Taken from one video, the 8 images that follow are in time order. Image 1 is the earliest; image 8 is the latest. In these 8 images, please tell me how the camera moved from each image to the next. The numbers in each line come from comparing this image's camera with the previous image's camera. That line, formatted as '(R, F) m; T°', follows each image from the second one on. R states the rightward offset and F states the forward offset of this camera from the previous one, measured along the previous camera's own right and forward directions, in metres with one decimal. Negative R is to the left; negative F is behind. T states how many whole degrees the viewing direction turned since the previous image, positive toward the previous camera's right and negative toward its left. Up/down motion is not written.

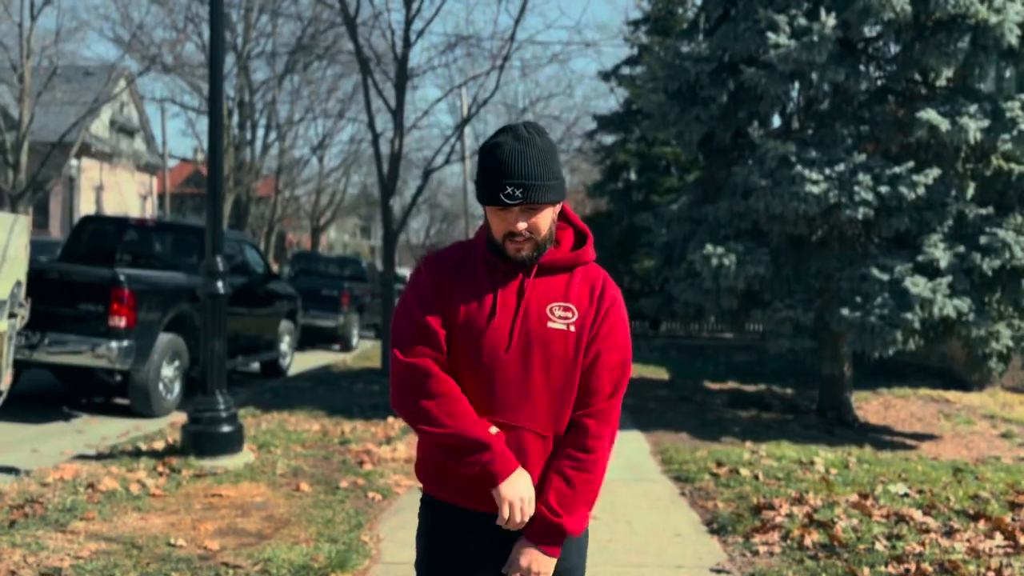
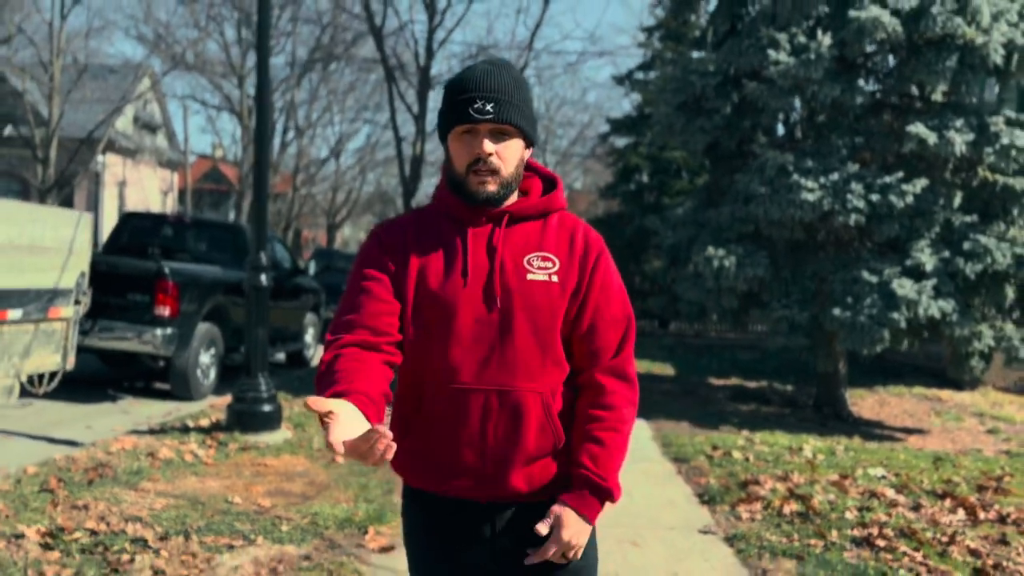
(0.0, -0.7) m; -1°
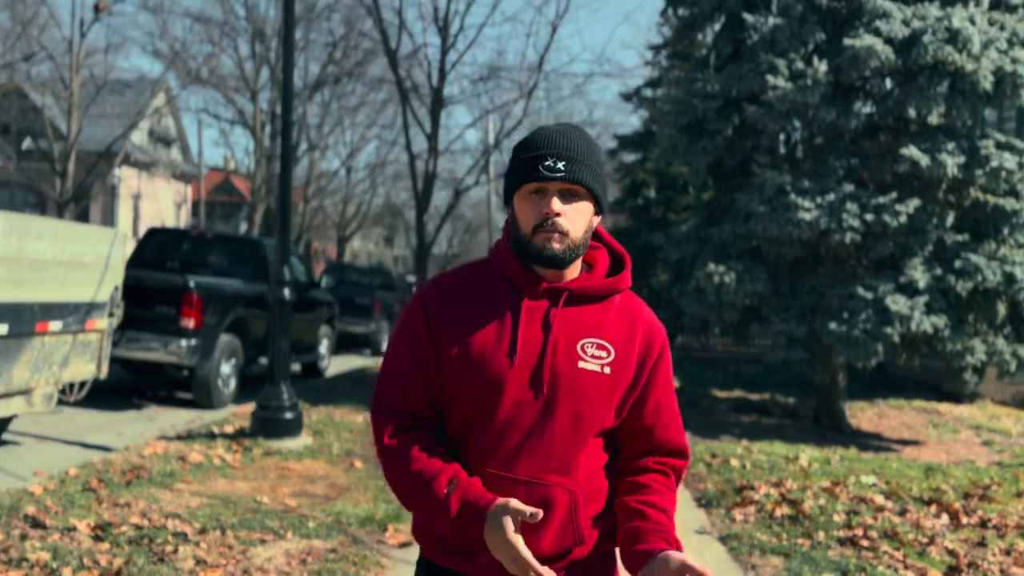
(0.0, -0.4) m; -1°
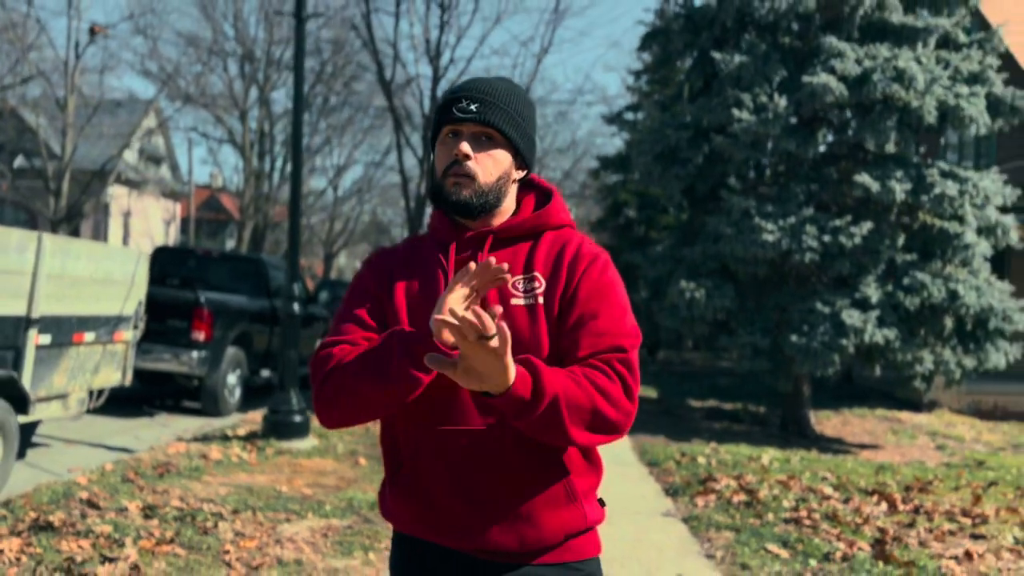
(0.0, -0.8) m; +1°
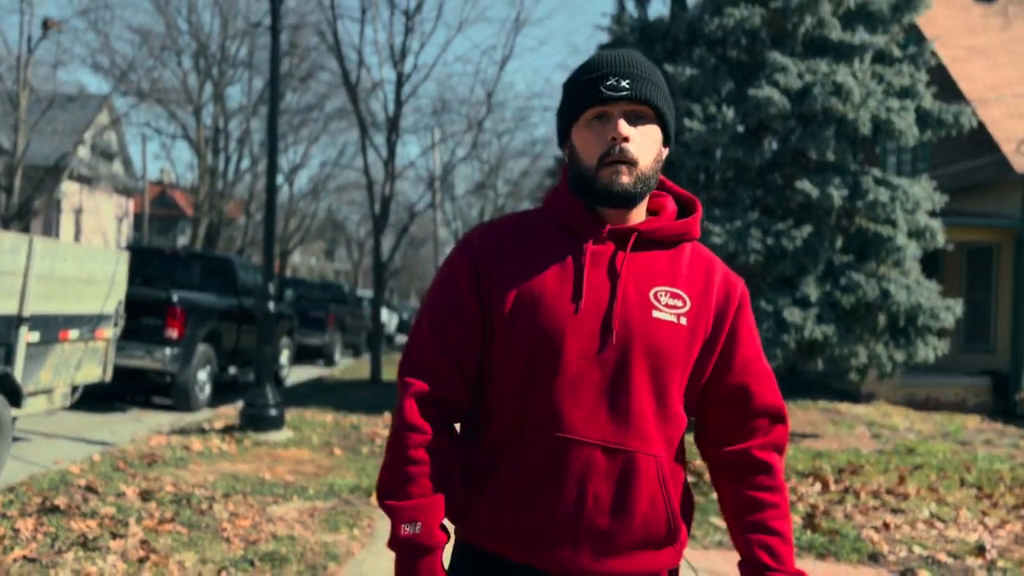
(-0.1, -0.6) m; +3°
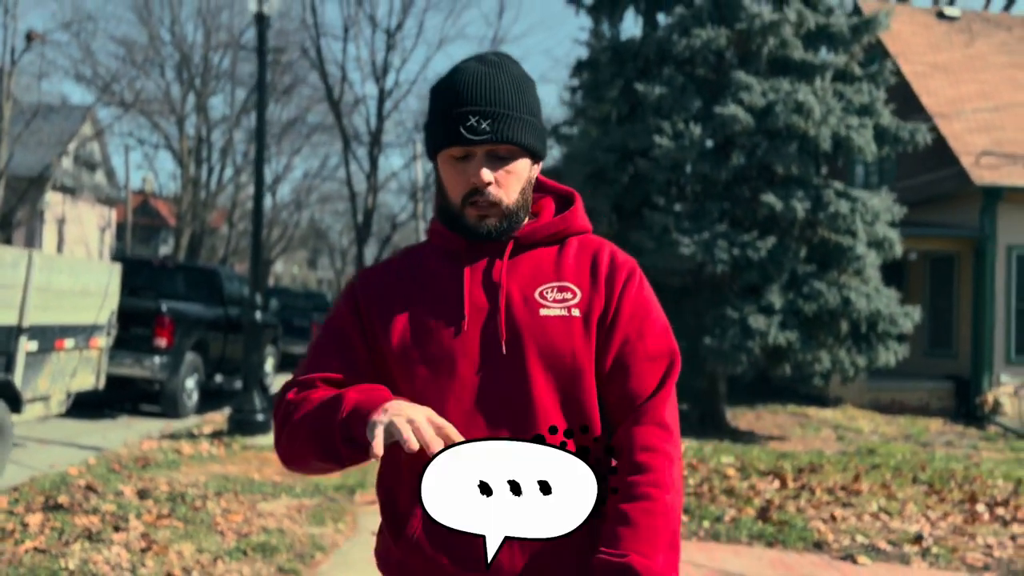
(+0.1, -0.5) m; +1°
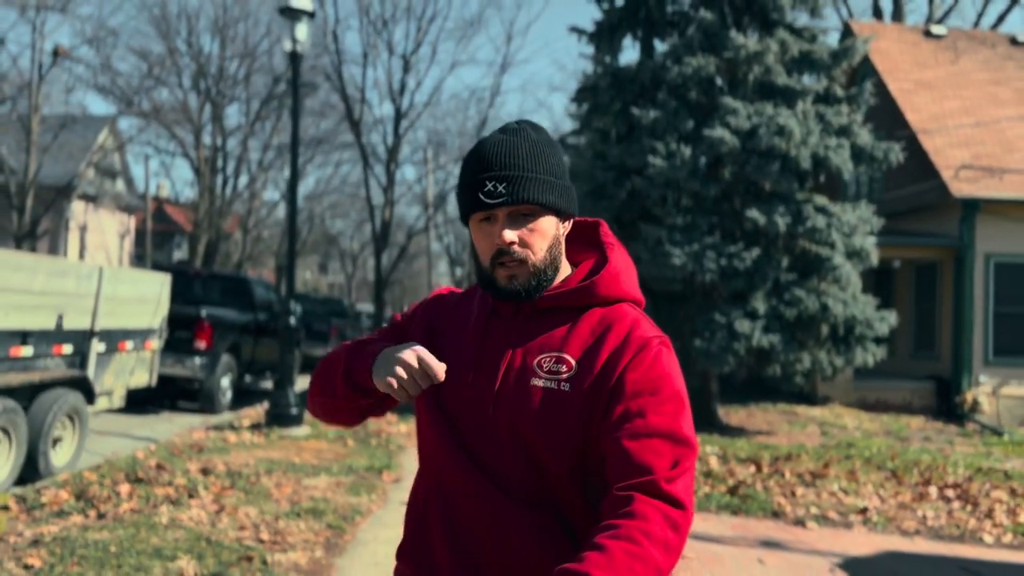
(0.0, -1.2) m; -1°
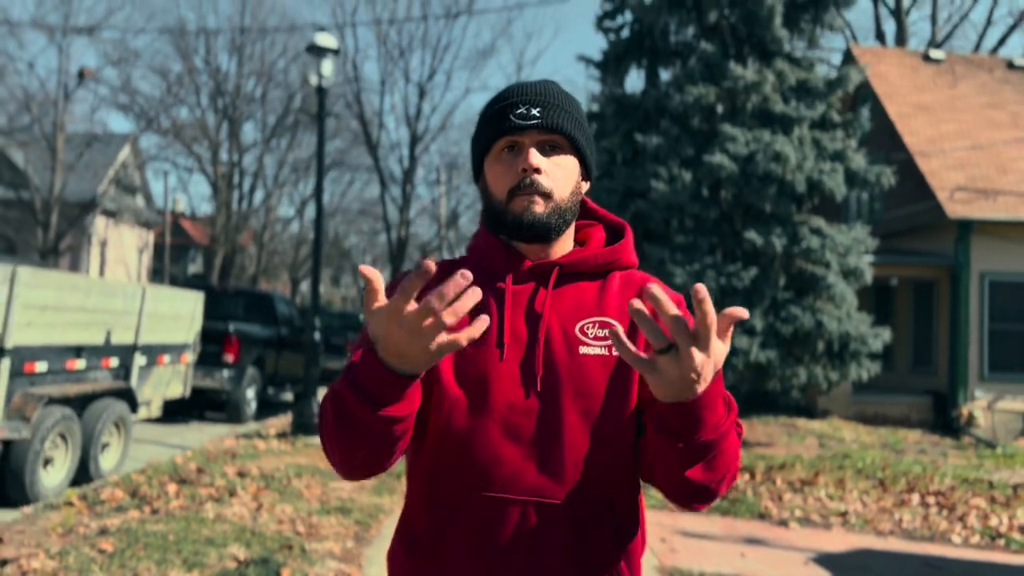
(0.0, -0.7) m; -1°
